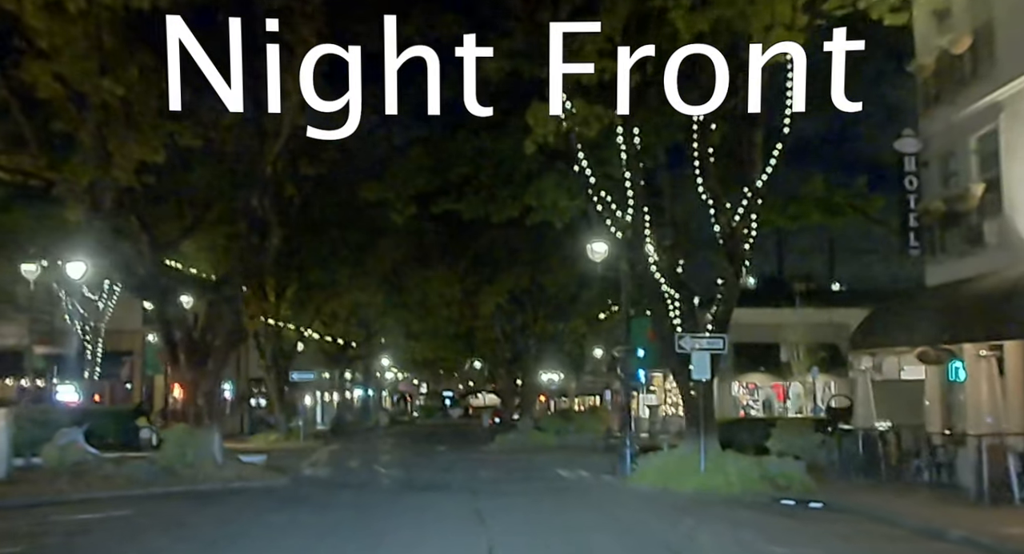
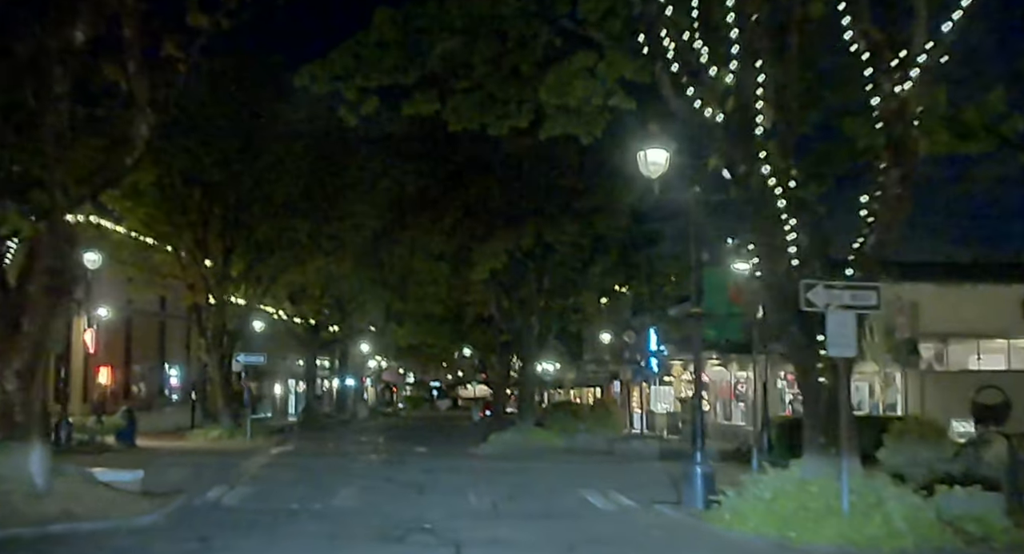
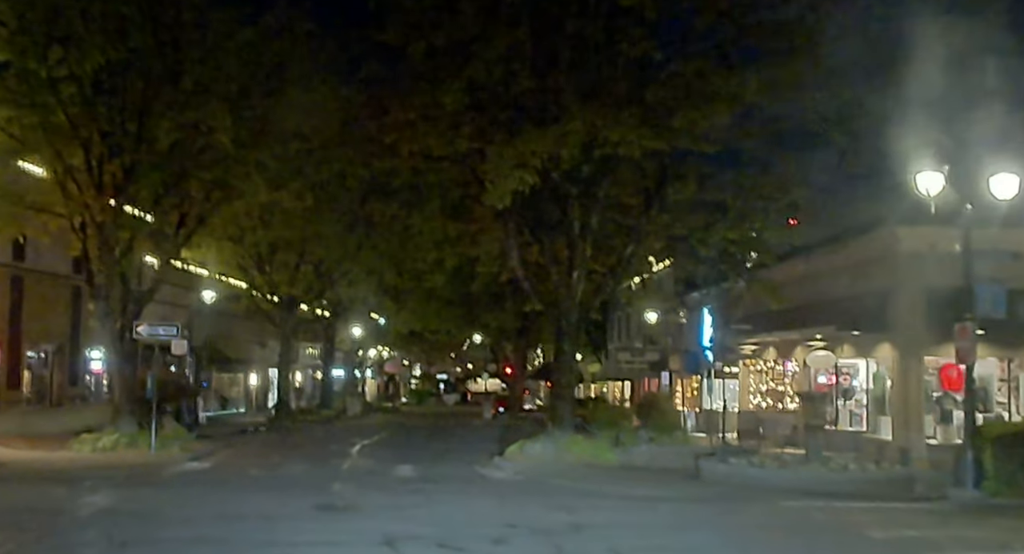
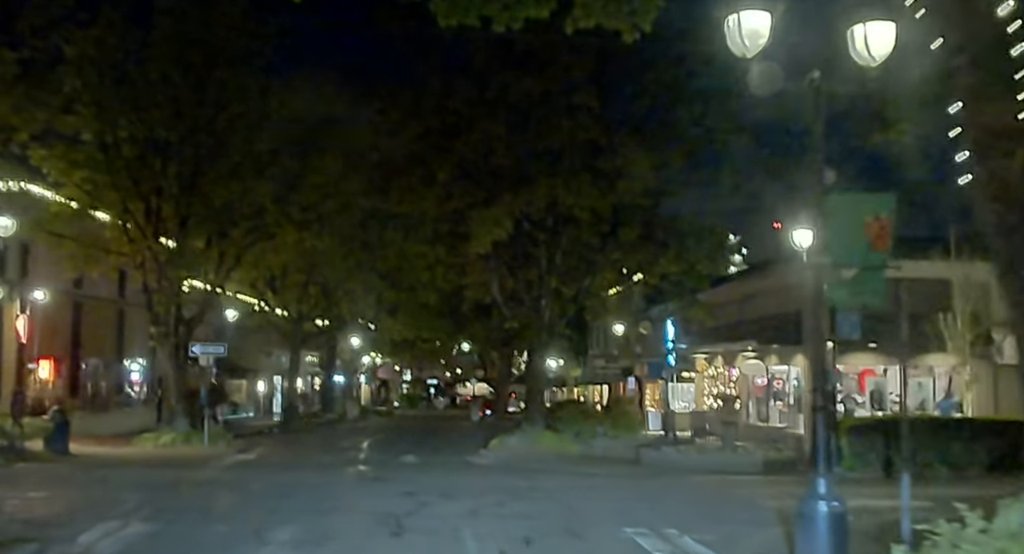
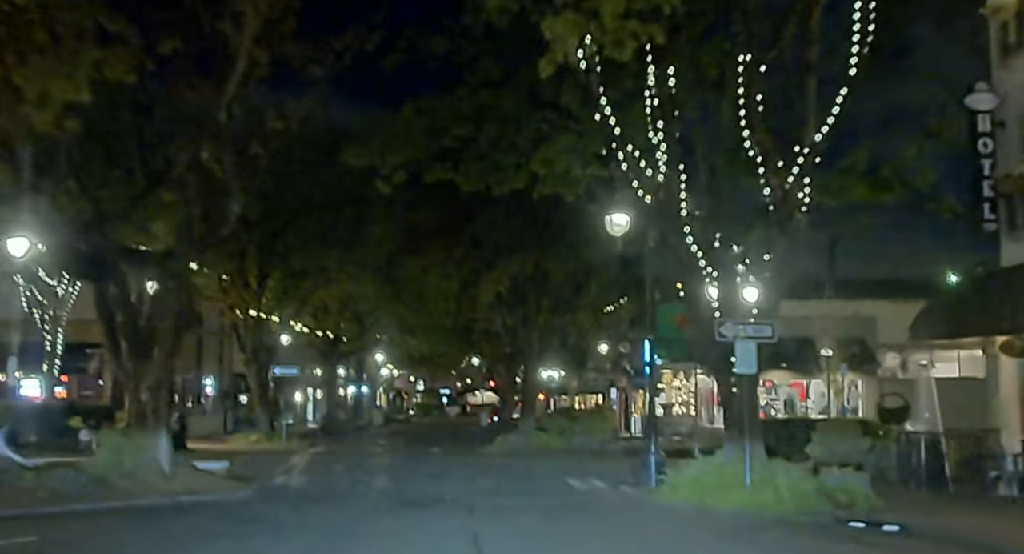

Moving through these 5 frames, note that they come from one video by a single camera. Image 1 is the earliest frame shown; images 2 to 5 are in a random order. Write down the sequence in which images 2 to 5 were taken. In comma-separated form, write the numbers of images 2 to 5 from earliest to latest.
5, 2, 4, 3
